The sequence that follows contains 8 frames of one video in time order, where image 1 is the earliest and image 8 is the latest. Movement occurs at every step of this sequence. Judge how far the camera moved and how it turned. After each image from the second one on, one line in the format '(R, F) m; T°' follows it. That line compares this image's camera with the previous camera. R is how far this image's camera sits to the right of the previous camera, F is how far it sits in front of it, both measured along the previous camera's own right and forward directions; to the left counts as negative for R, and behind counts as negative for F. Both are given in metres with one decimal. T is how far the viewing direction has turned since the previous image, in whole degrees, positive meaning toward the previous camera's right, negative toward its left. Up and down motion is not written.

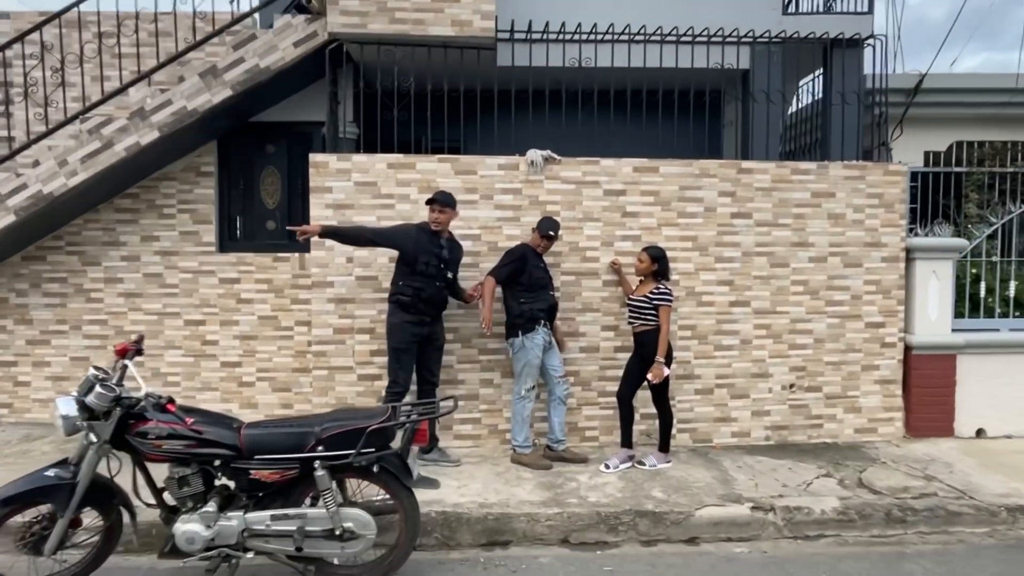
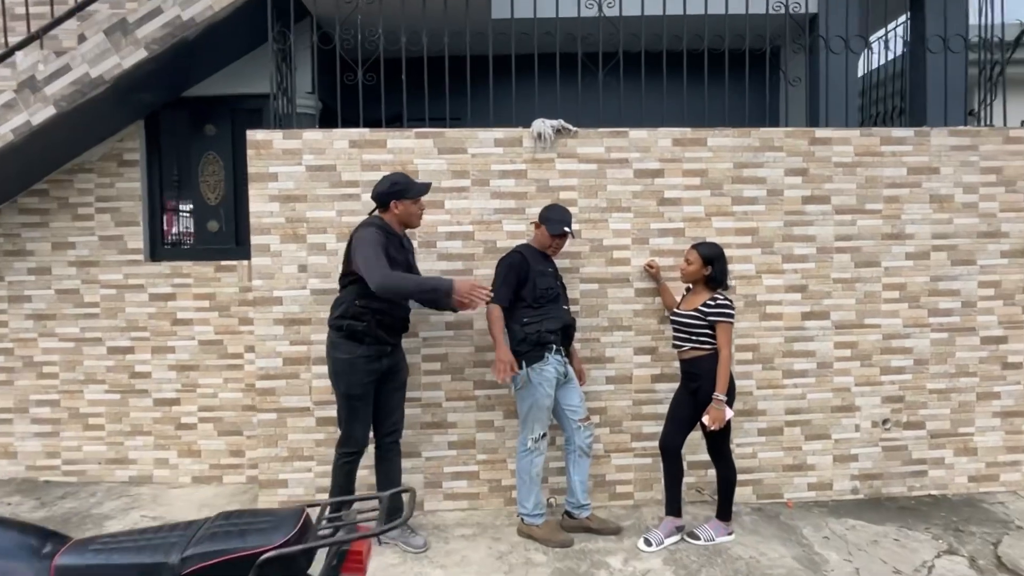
(+0.1, +1.6) m; -2°
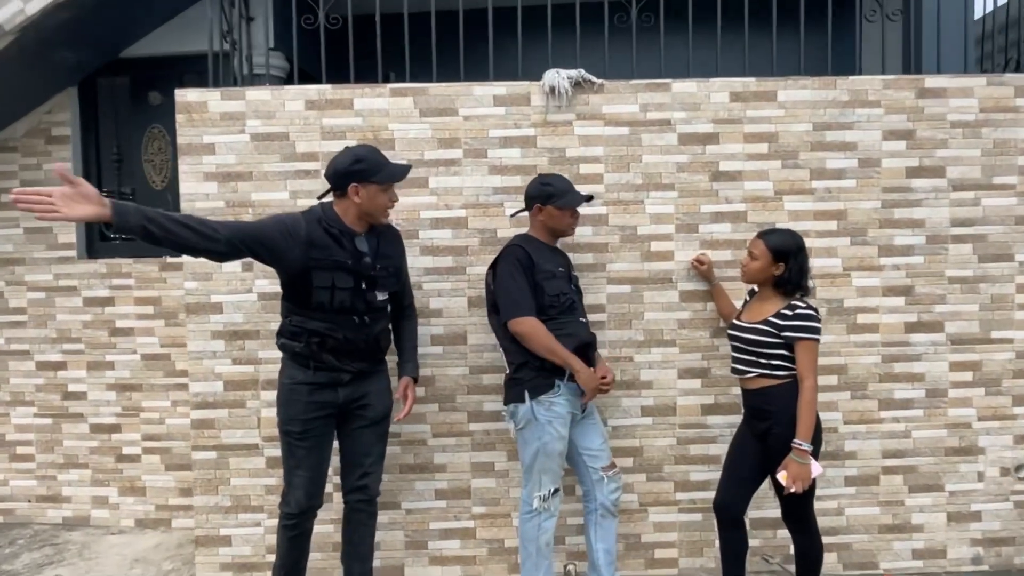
(+0.2, +1.2) m; -3°
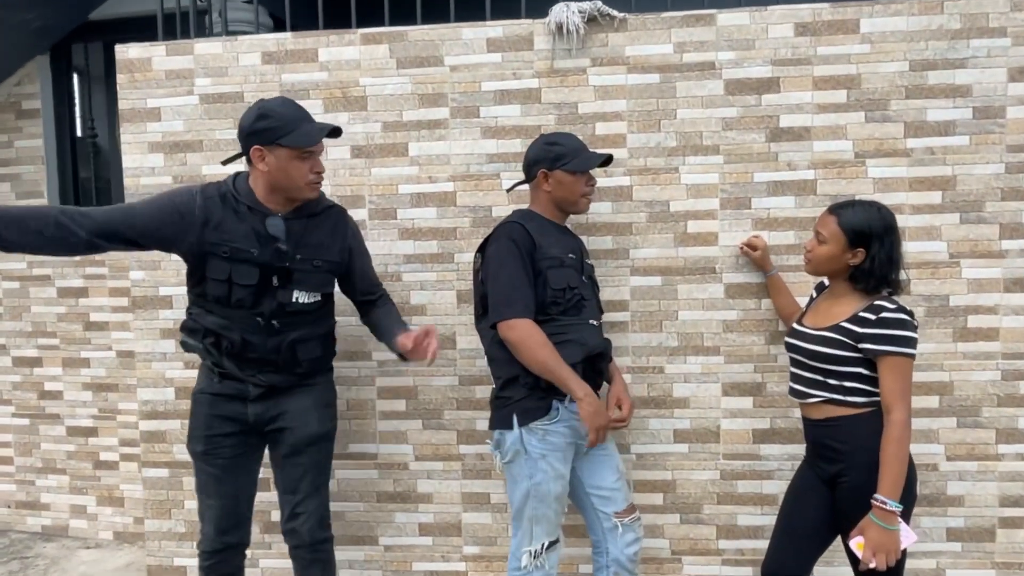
(+0.4, +0.8) m; -6°
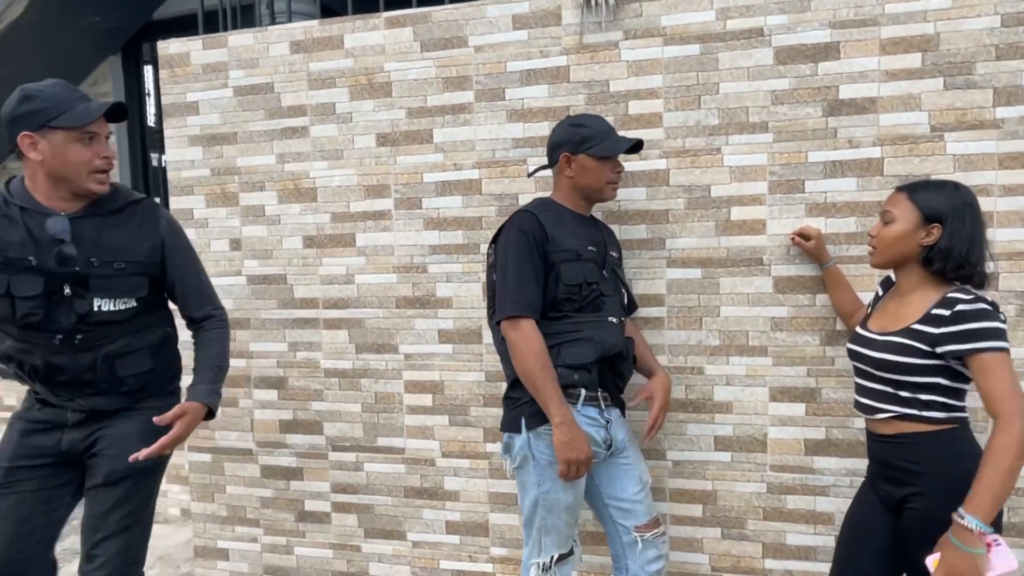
(+0.3, +0.2) m; -8°
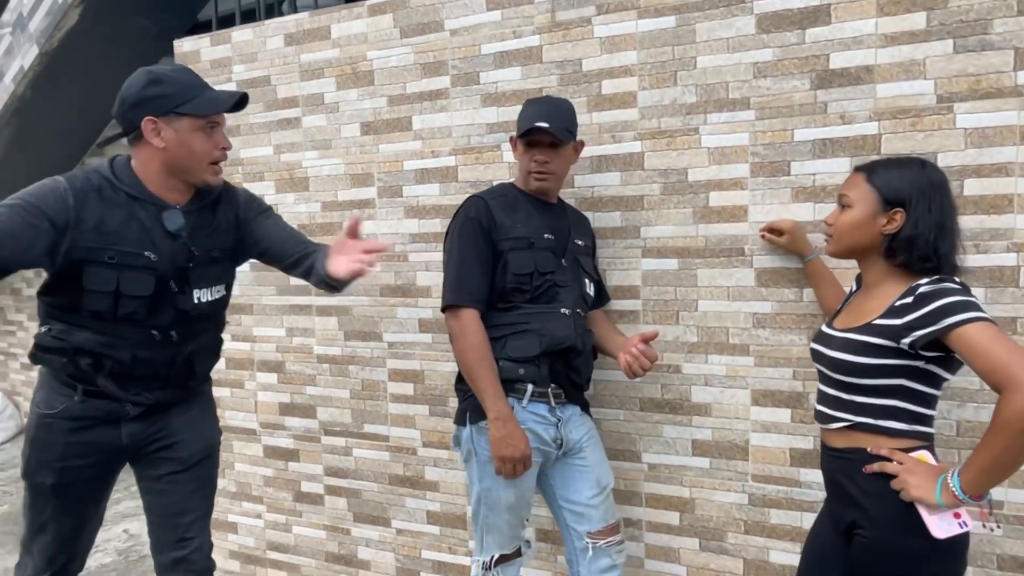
(+0.6, +0.1) m; -9°
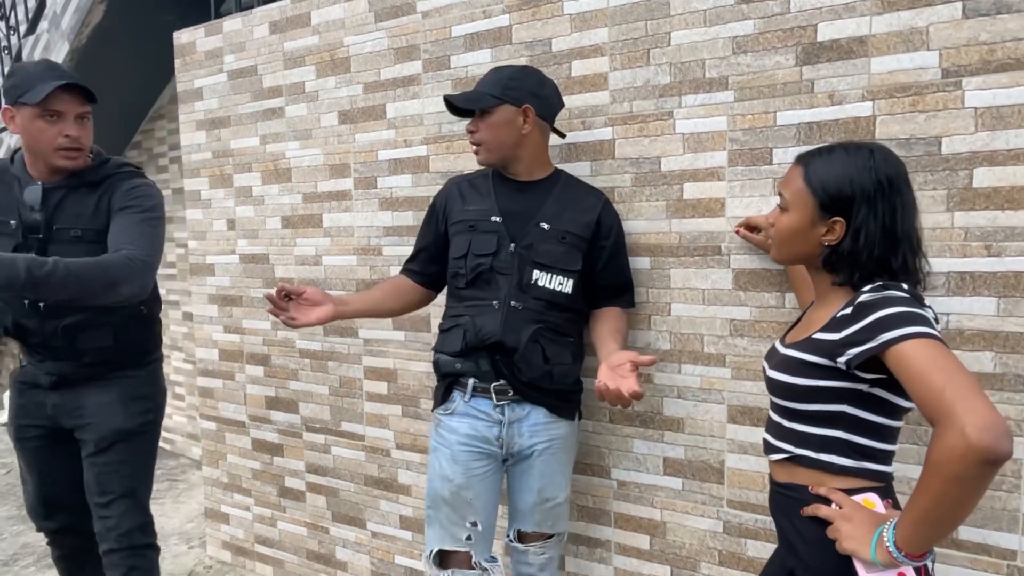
(+0.4, +0.2) m; -7°
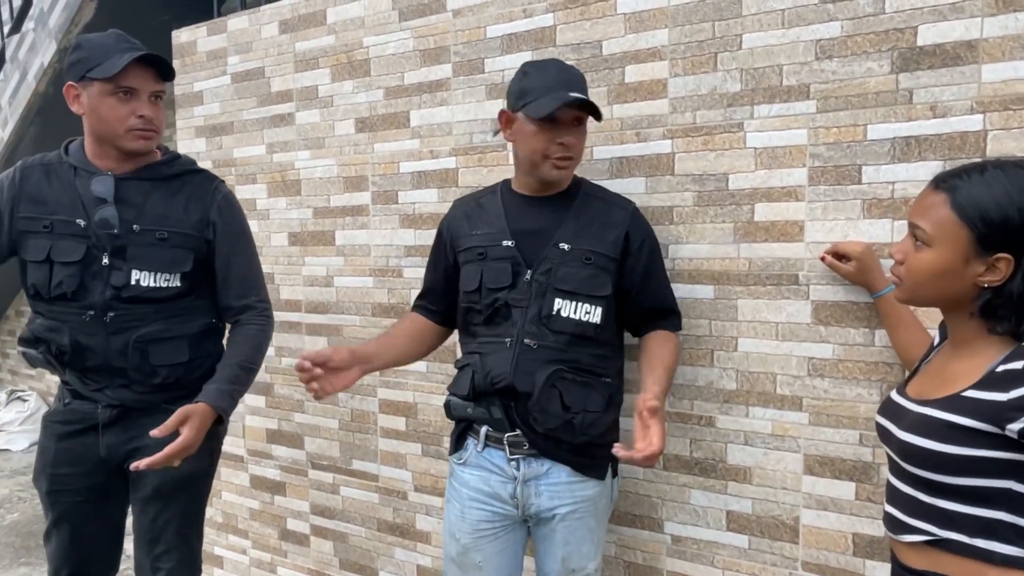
(-0.2, +0.3) m; +1°
